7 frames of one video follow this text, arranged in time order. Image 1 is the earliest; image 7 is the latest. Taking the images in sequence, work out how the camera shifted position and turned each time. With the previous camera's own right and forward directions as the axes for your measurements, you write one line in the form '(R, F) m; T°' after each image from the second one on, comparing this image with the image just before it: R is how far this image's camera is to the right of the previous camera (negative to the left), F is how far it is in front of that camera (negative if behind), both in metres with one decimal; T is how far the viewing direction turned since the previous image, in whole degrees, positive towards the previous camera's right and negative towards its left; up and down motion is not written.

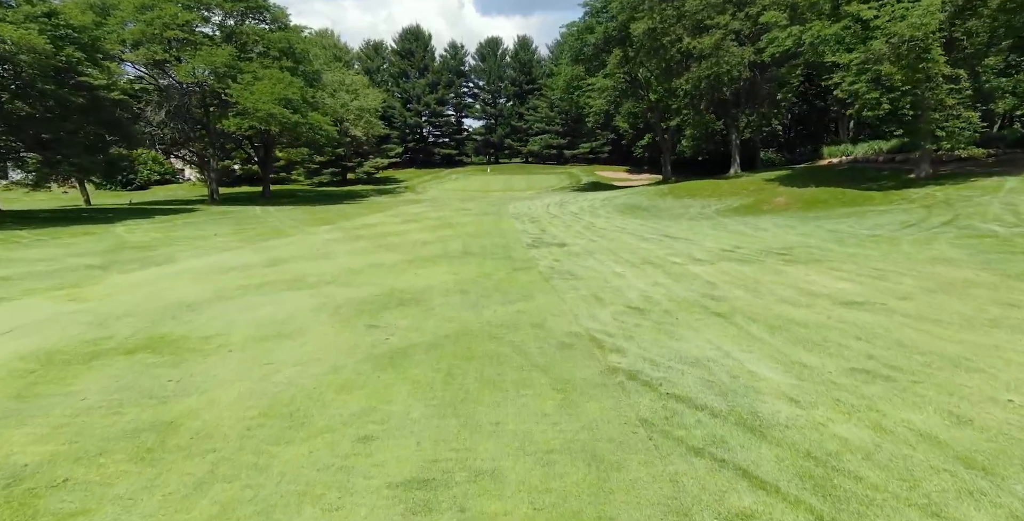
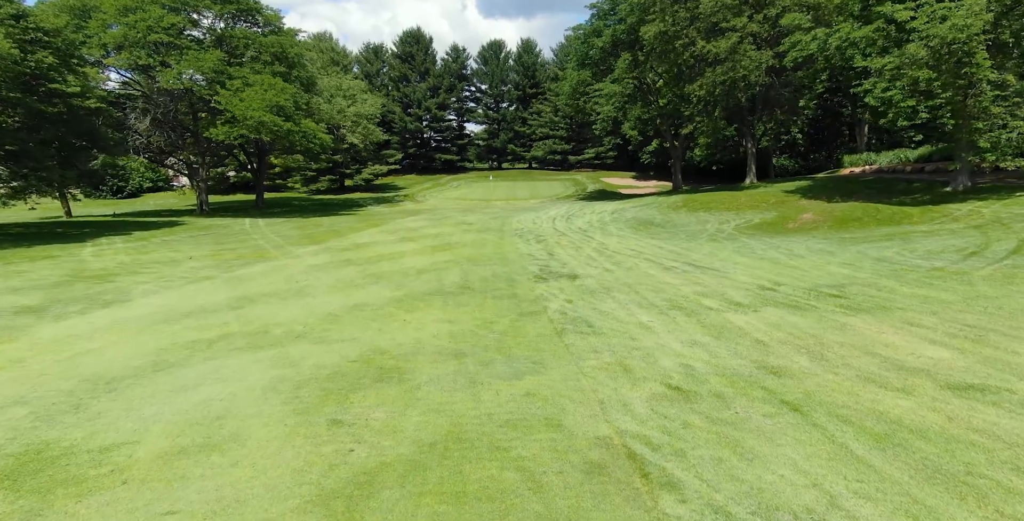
(0.0, +1.3) m; 0°
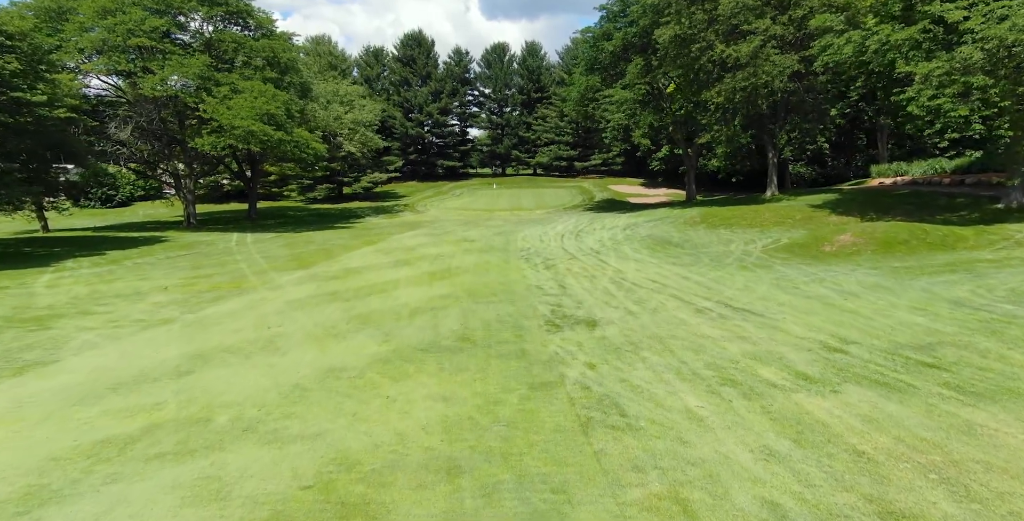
(-0.1, +1.5) m; 0°
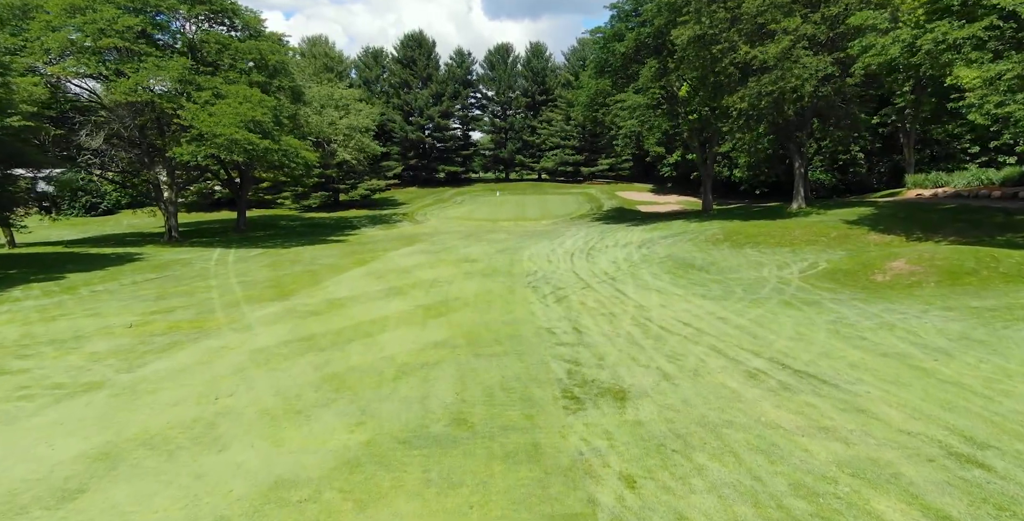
(-0.1, +1.7) m; 0°
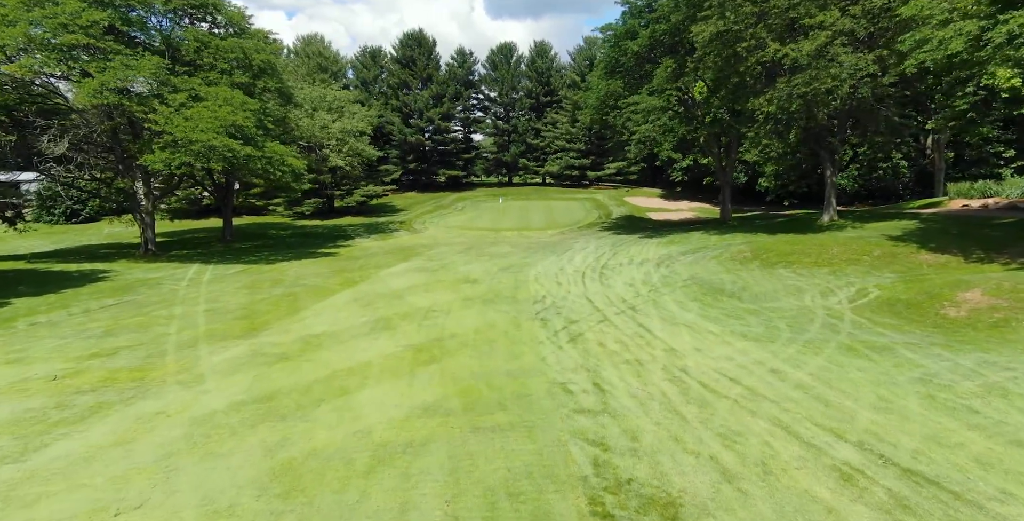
(-0.1, +1.8) m; 0°
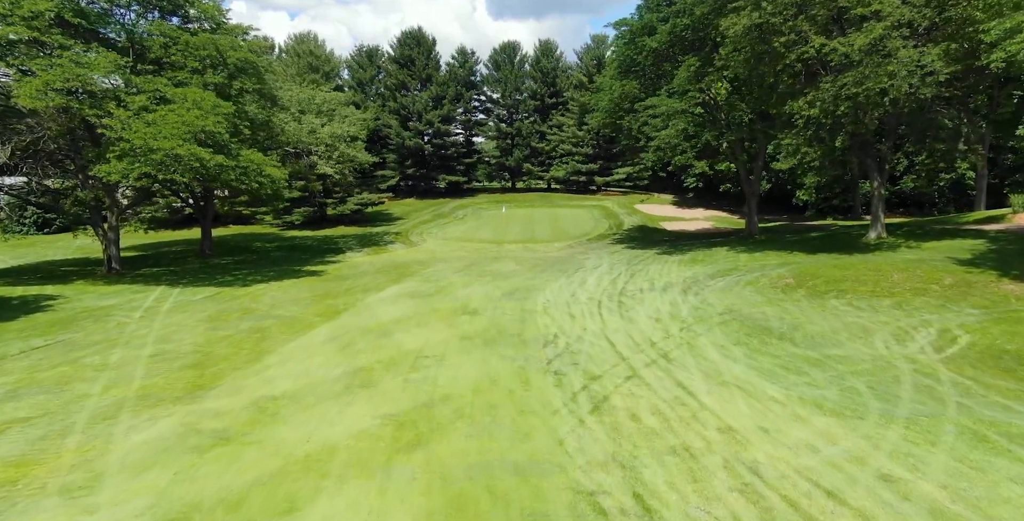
(-0.1, +2.3) m; 0°
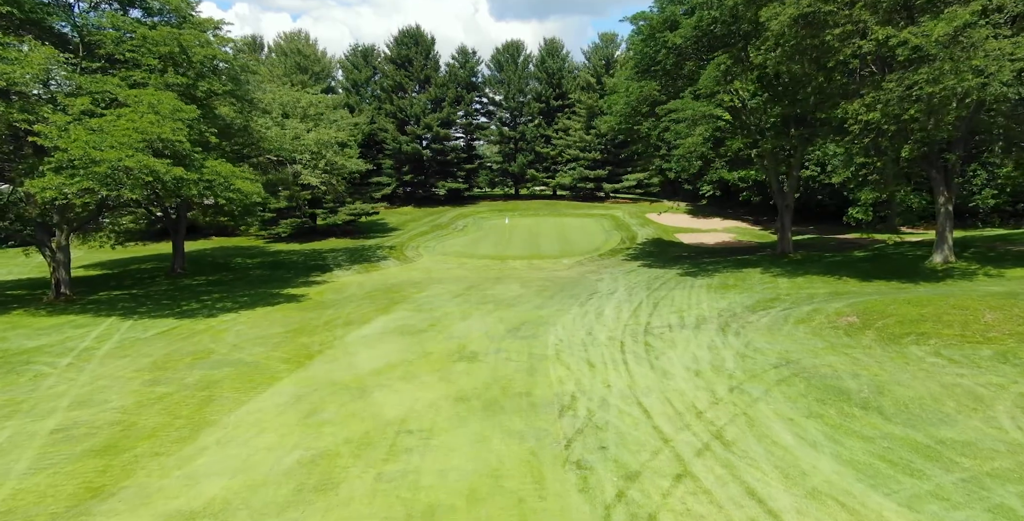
(-0.1, +2.5) m; 0°
